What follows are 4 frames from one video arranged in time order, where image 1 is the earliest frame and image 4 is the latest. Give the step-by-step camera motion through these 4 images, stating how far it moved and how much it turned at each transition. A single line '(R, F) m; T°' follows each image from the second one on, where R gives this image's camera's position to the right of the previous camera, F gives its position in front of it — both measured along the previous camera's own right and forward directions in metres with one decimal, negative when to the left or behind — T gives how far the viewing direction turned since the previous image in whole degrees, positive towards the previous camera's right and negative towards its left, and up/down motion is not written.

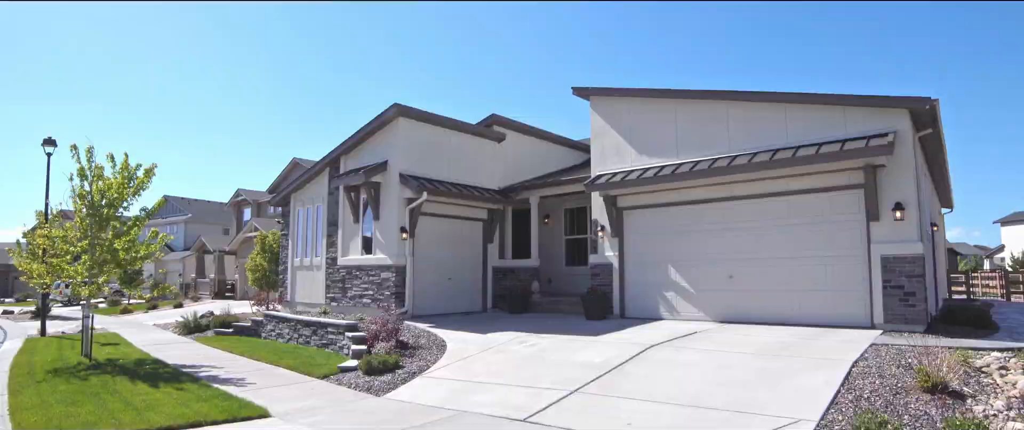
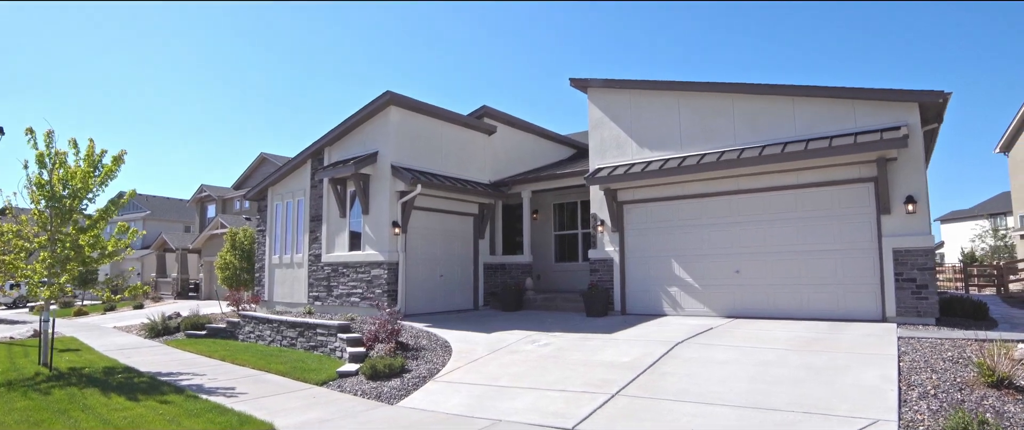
(-1.0, +0.5) m; +5°
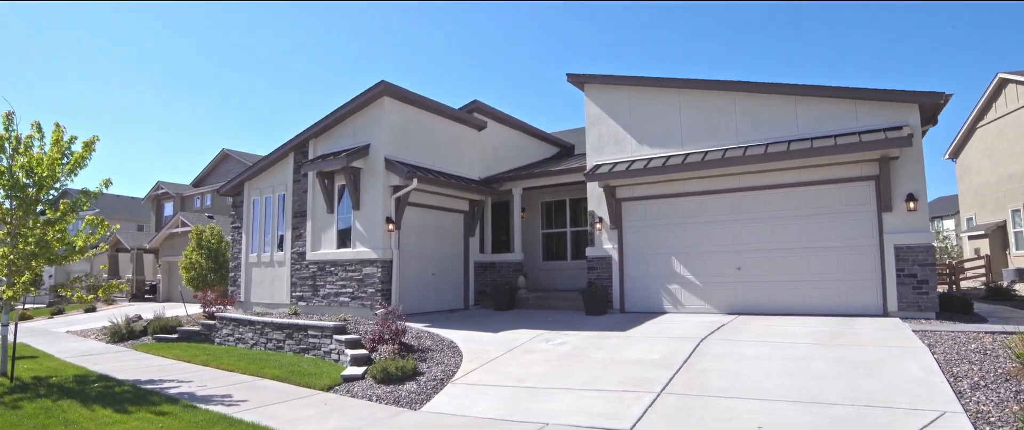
(-1.1, +0.4) m; +5°
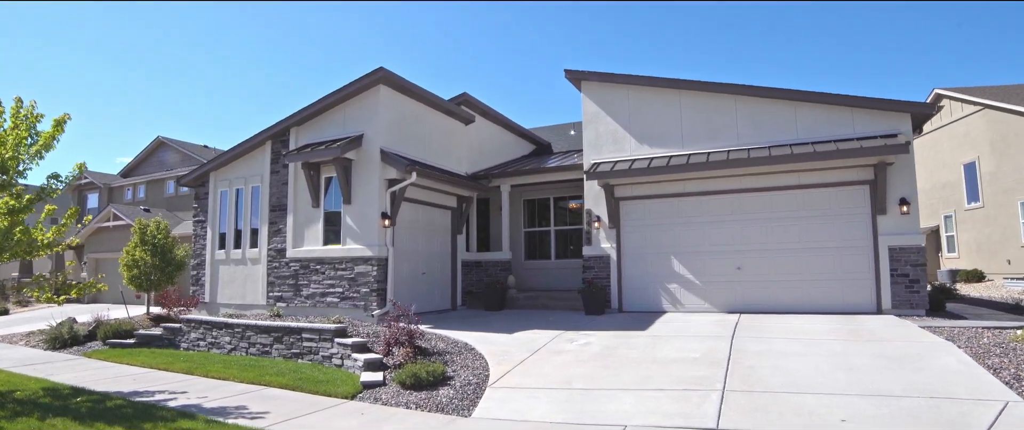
(-1.7, +0.5) m; +8°
